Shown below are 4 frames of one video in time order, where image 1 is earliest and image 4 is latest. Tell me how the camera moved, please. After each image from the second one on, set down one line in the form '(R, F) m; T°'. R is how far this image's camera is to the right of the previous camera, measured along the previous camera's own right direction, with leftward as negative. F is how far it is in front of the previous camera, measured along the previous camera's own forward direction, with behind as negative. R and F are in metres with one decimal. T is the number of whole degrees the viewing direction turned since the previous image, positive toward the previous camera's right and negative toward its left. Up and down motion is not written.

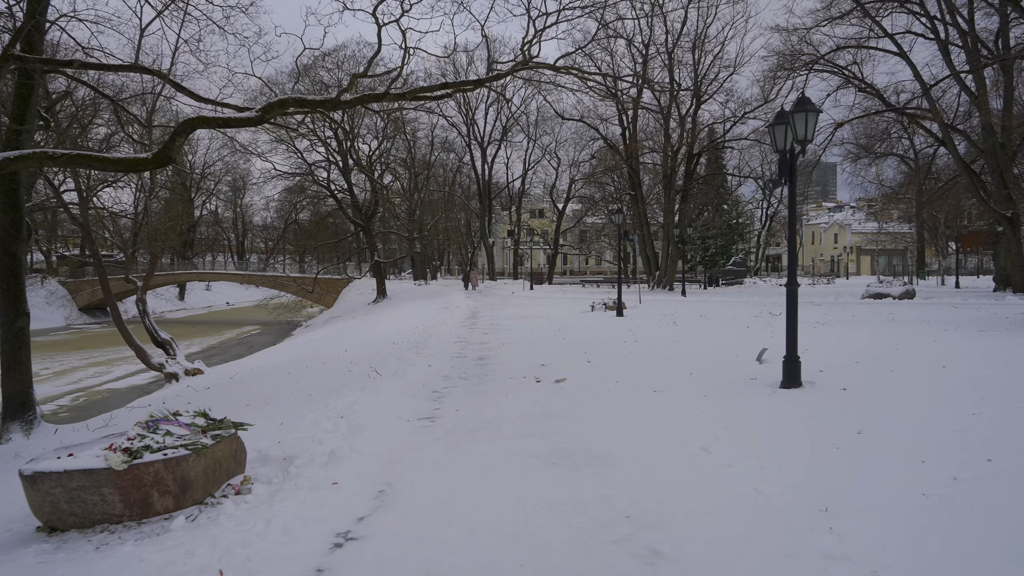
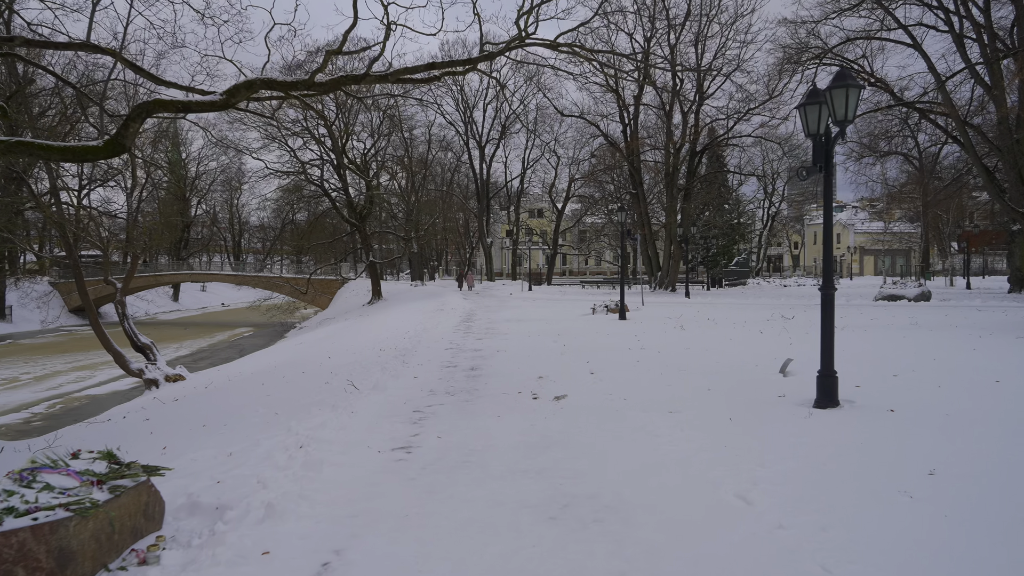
(+0.1, +0.8) m; 0°
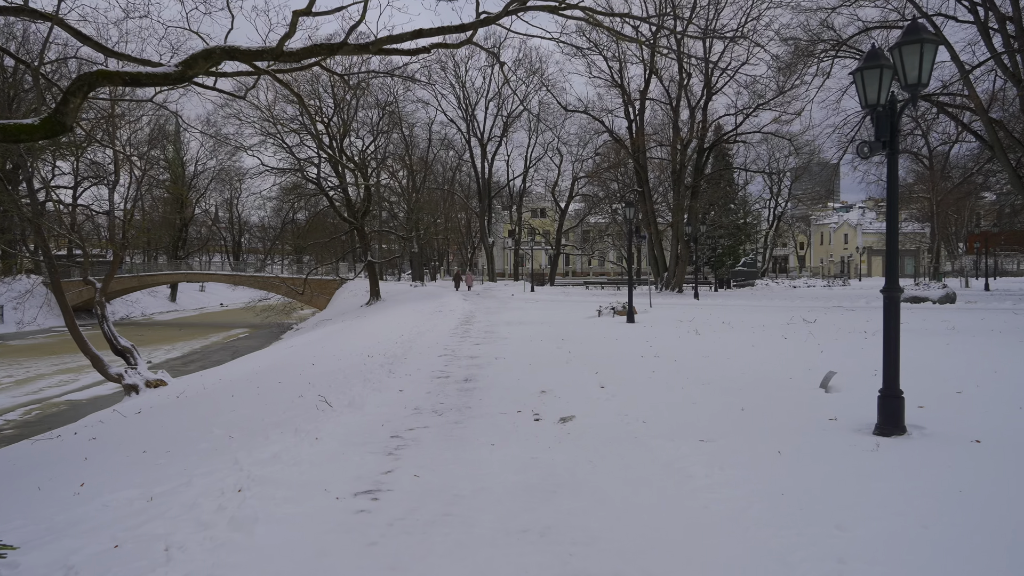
(0.0, +1.0) m; 0°
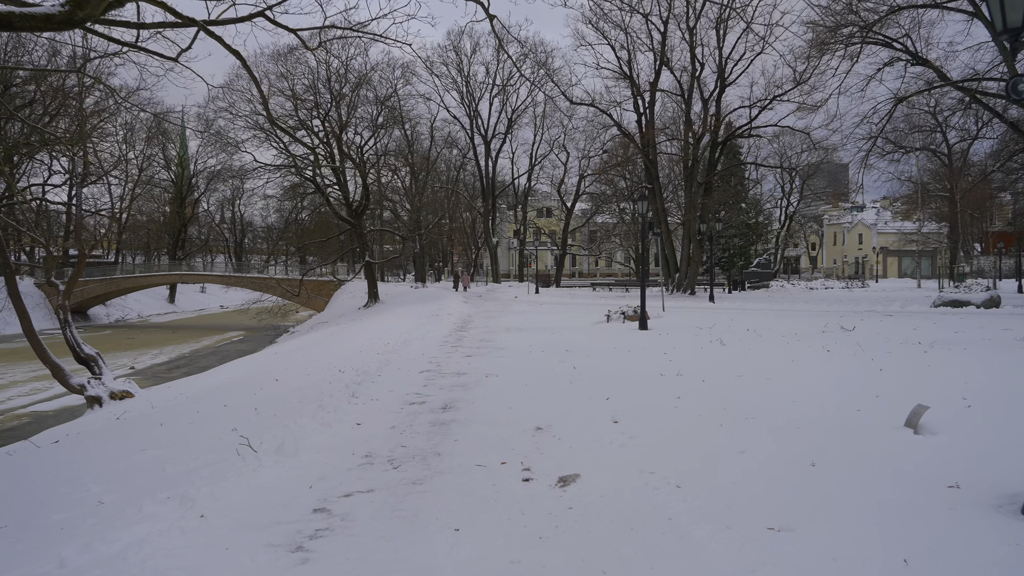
(+0.2, +1.5) m; -1°
